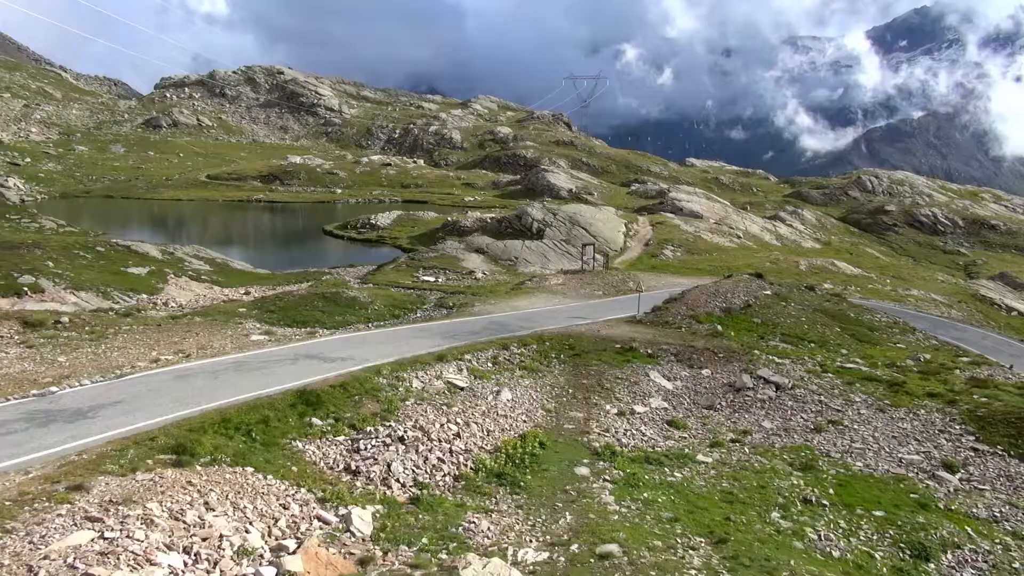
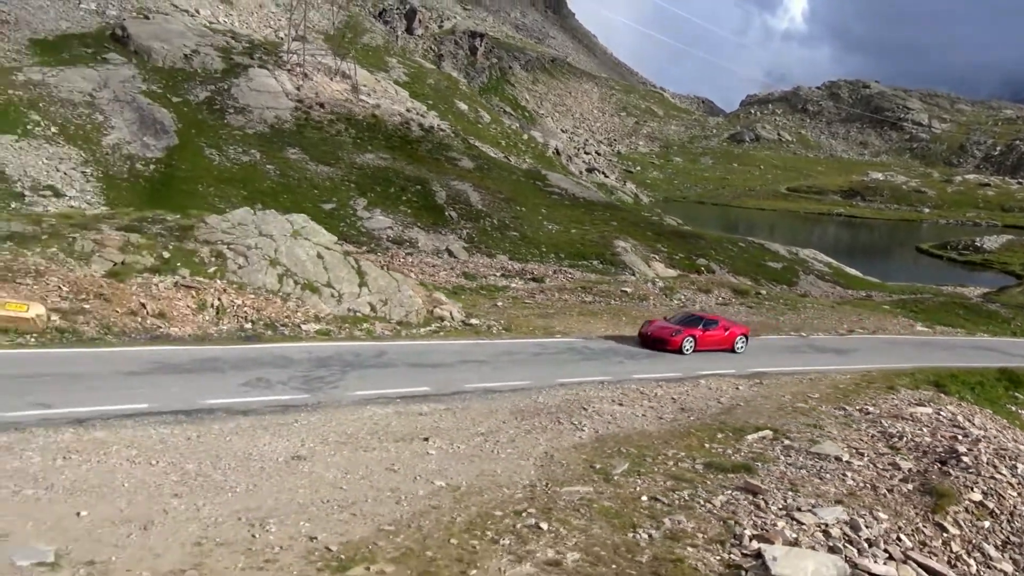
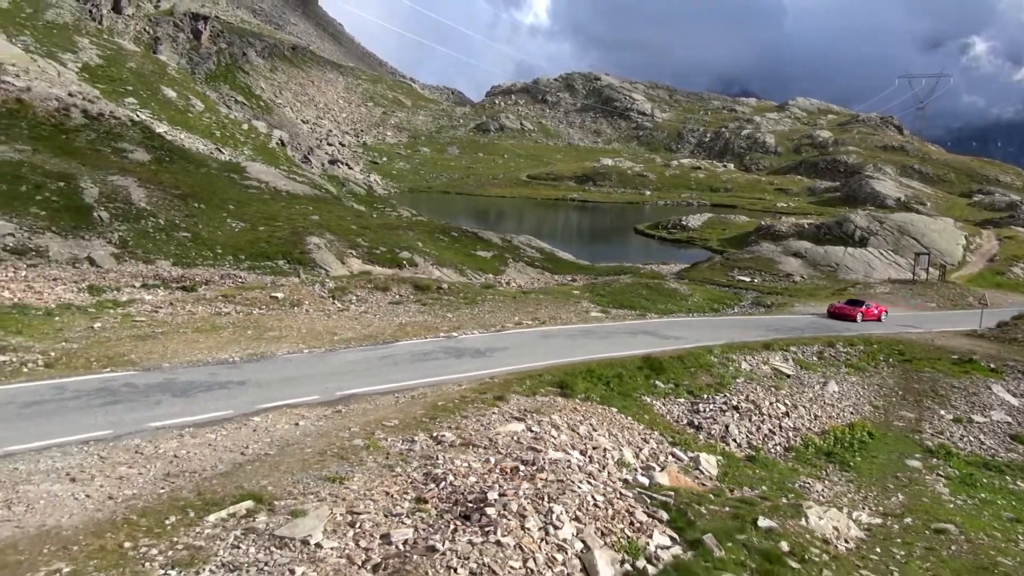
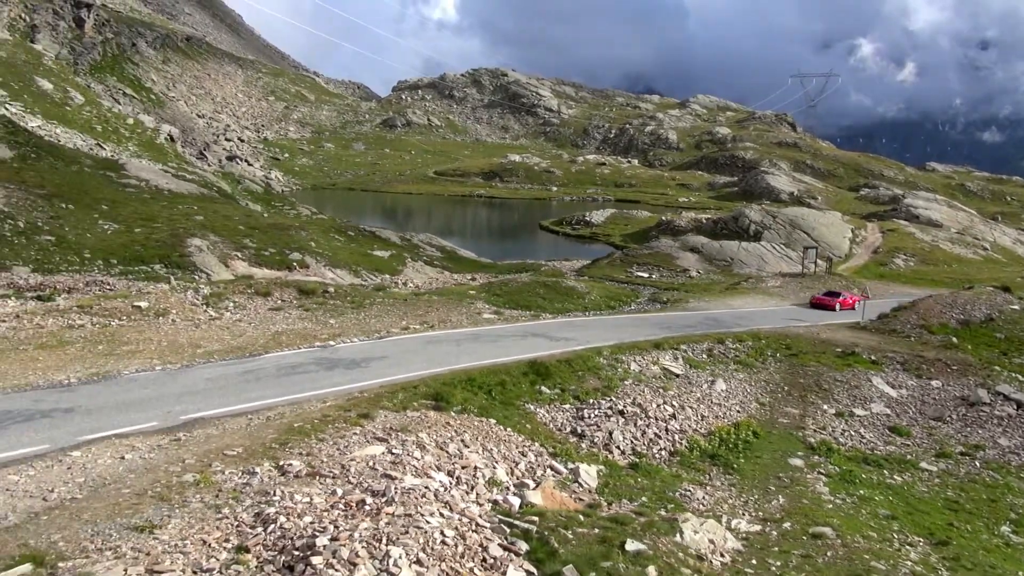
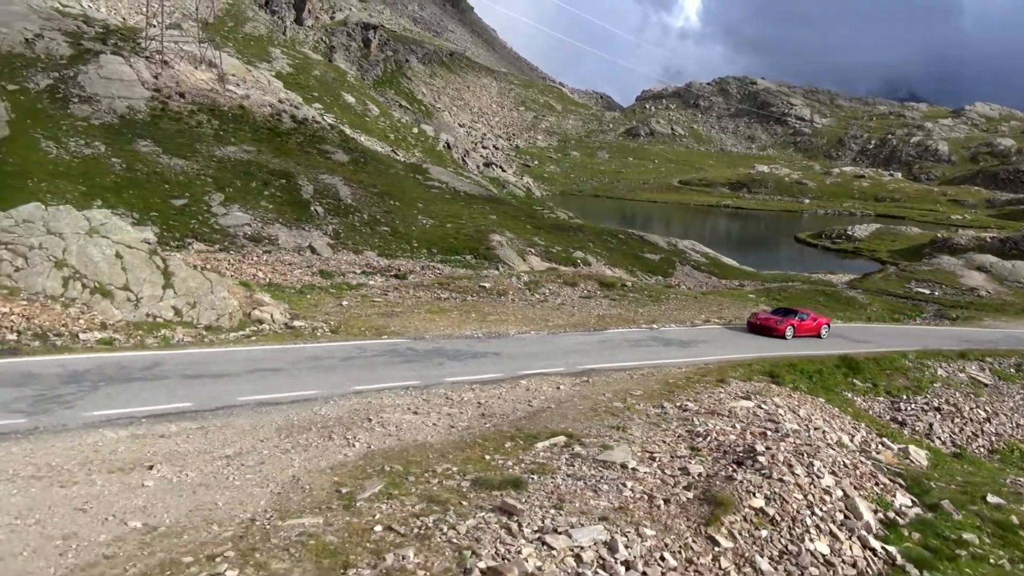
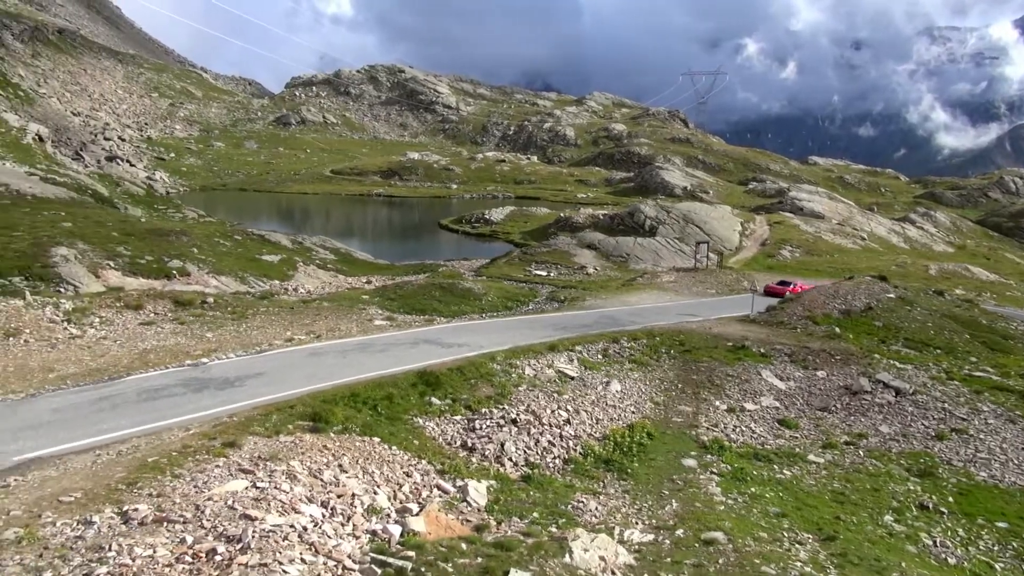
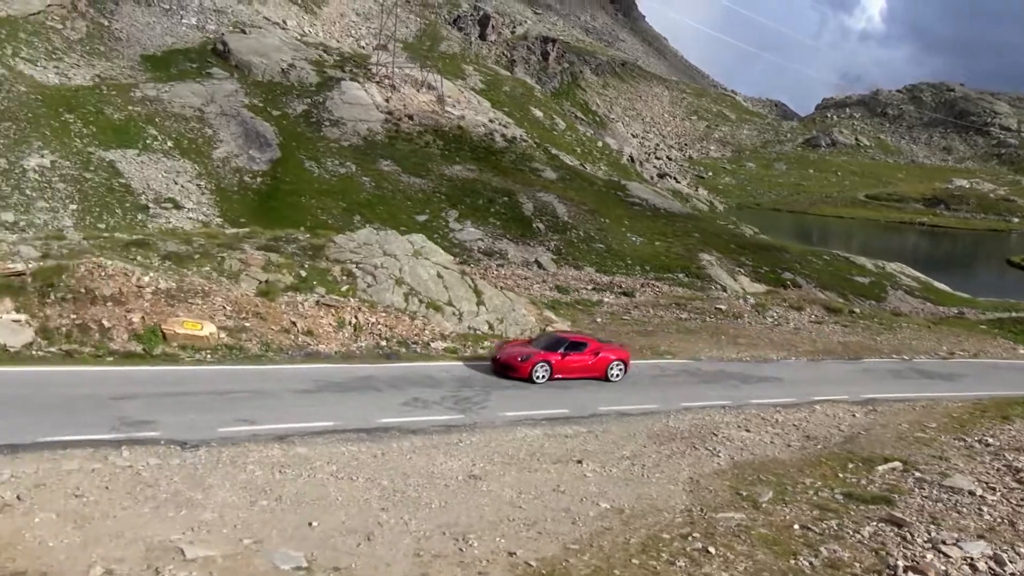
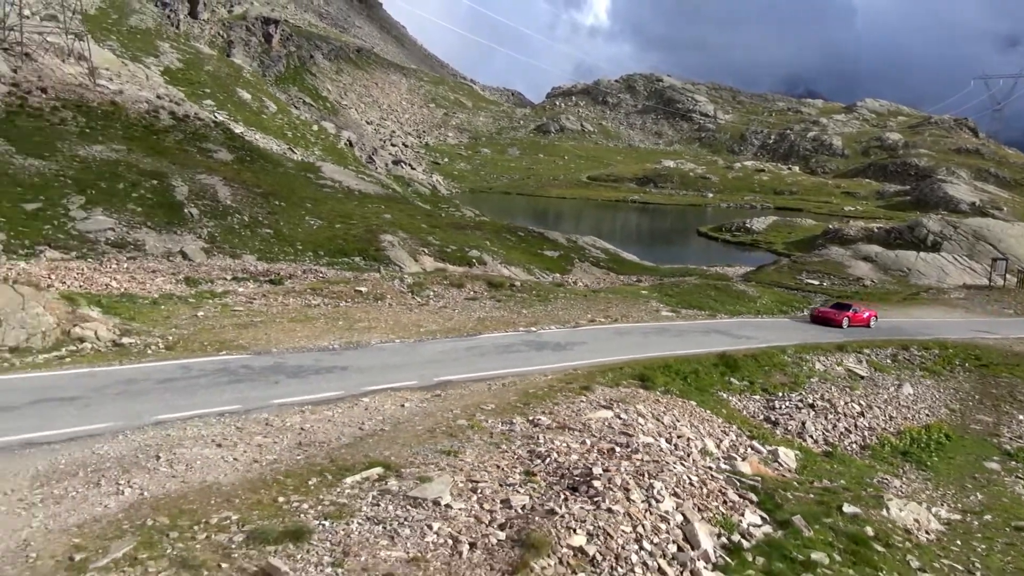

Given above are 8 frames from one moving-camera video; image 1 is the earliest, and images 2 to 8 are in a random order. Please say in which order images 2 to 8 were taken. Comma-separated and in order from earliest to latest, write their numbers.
6, 4, 3, 8, 5, 2, 7
